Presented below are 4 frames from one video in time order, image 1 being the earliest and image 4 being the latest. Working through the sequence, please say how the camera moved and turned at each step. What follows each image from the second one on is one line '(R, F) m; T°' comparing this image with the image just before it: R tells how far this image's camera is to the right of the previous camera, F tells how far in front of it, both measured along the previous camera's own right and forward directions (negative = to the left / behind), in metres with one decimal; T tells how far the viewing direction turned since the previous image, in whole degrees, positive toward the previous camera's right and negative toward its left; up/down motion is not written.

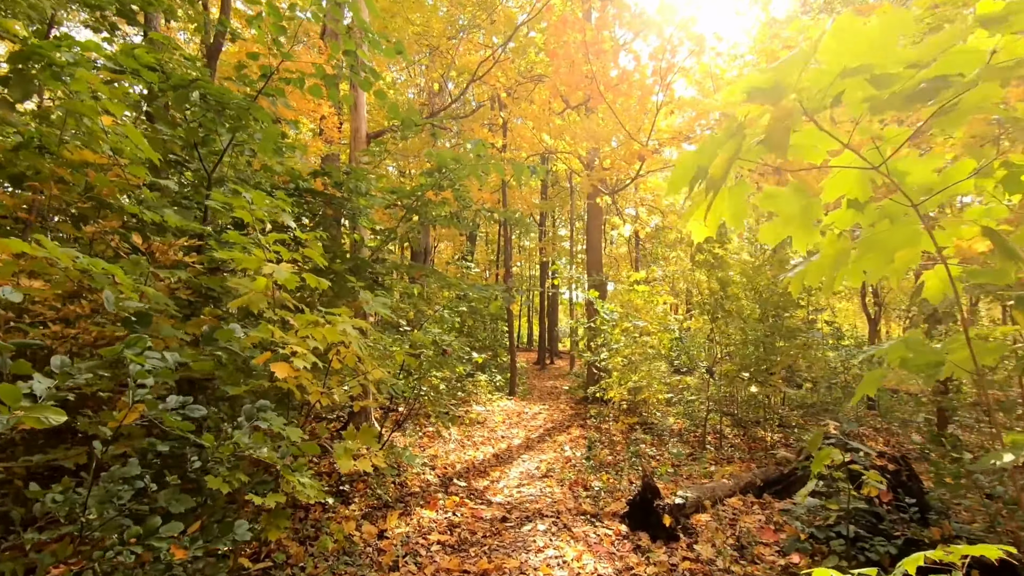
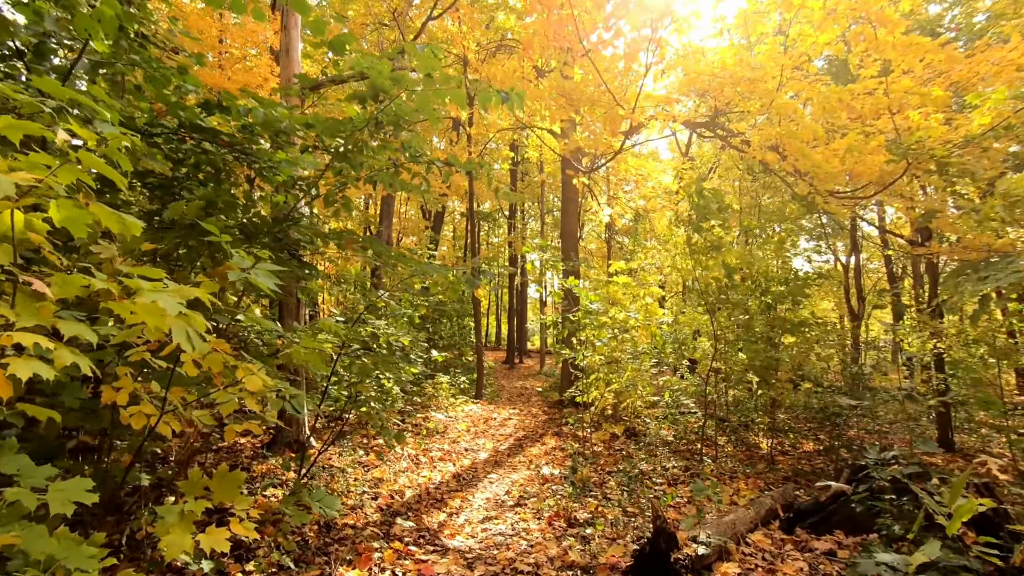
(0.0, +0.9) m; +3°
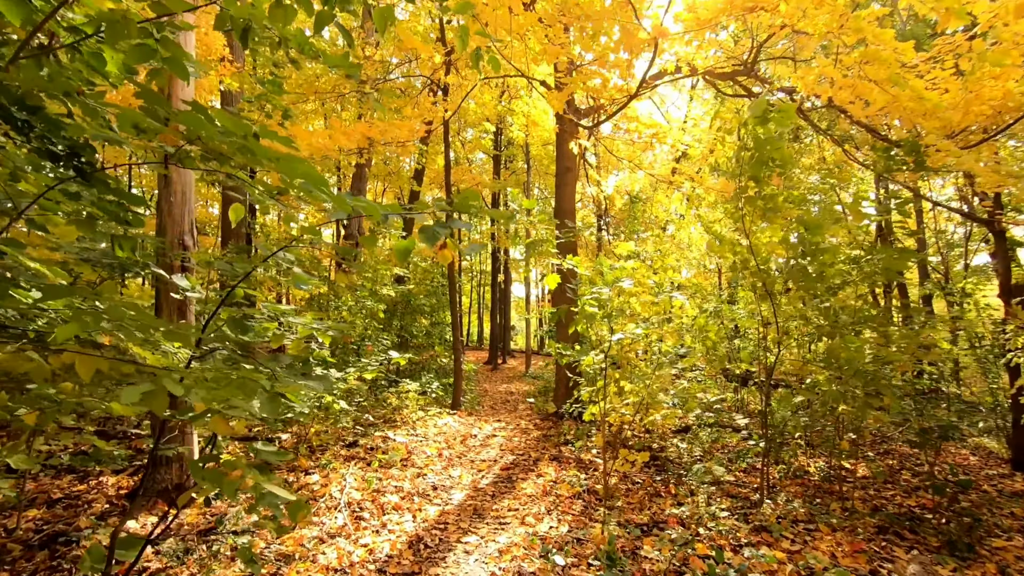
(0.0, +1.4) m; +2°
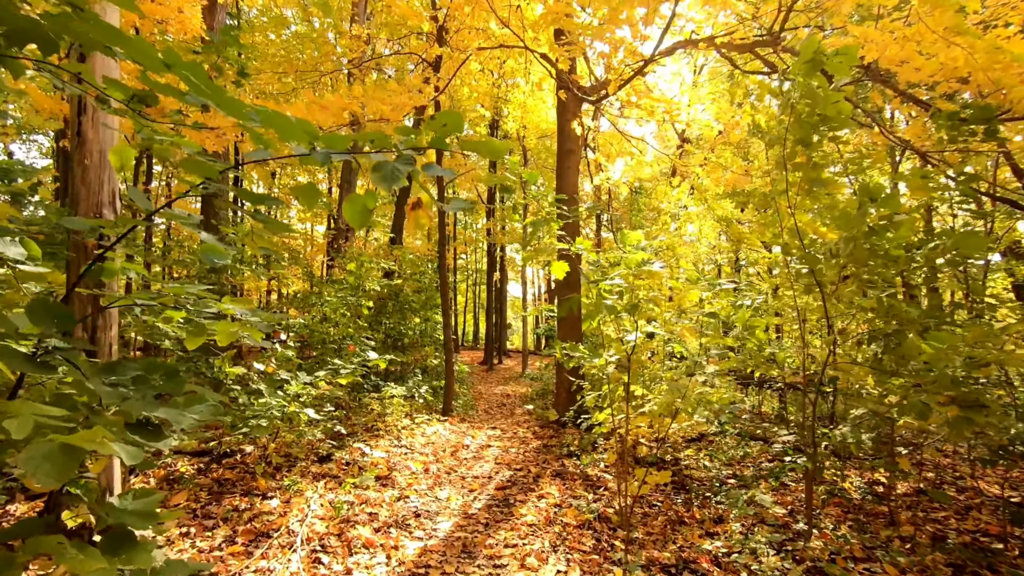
(0.0, +0.6) m; 0°
